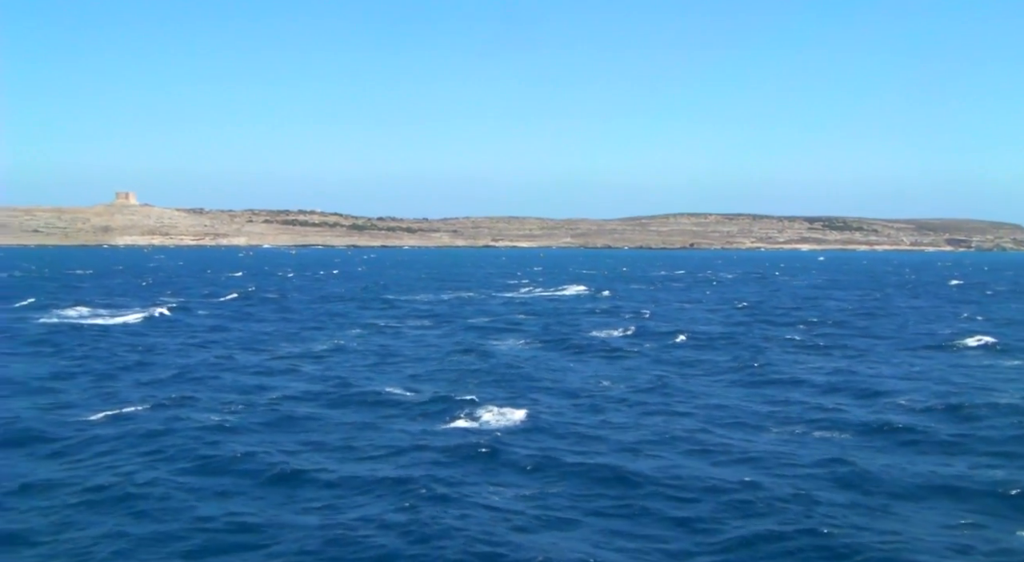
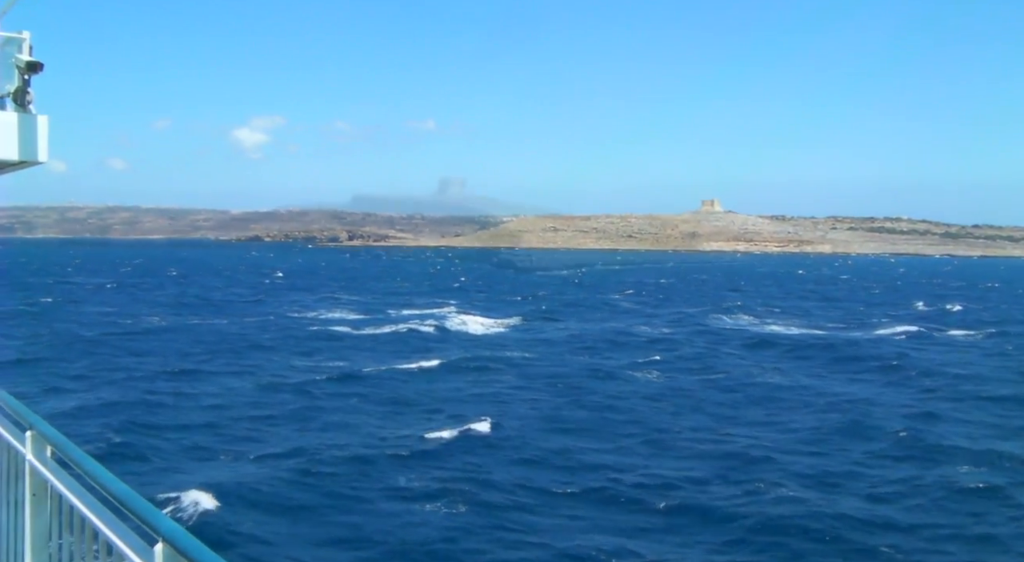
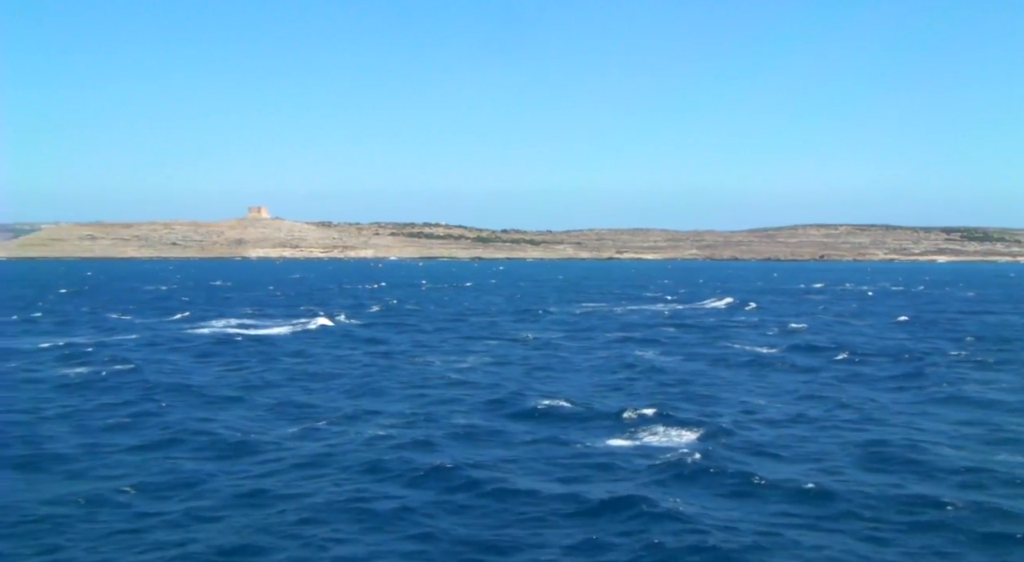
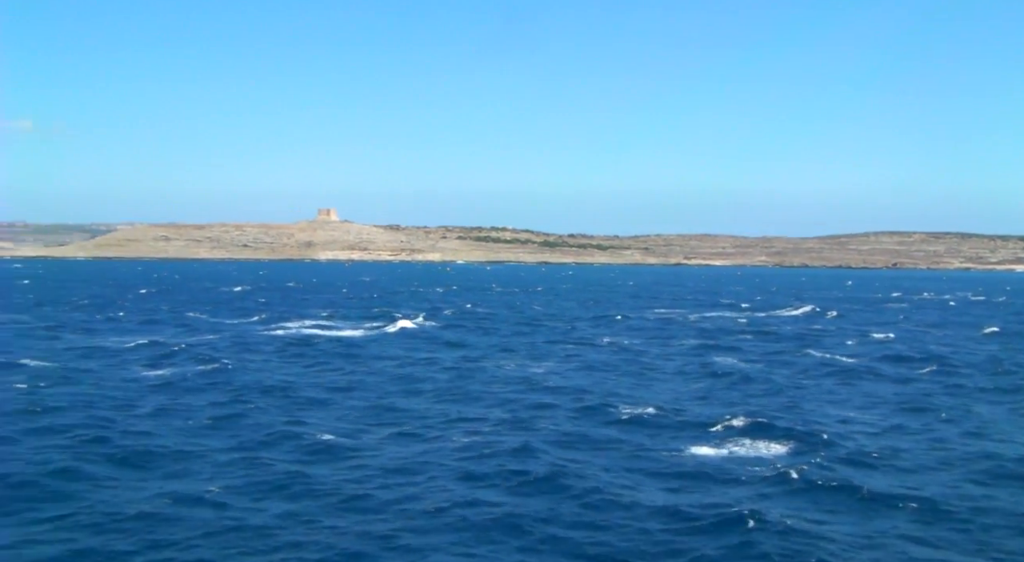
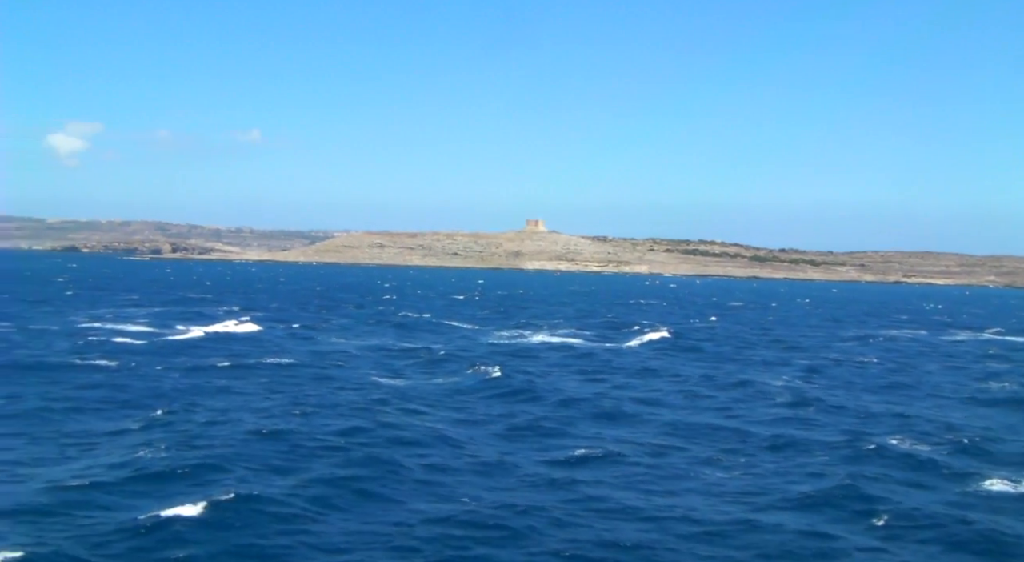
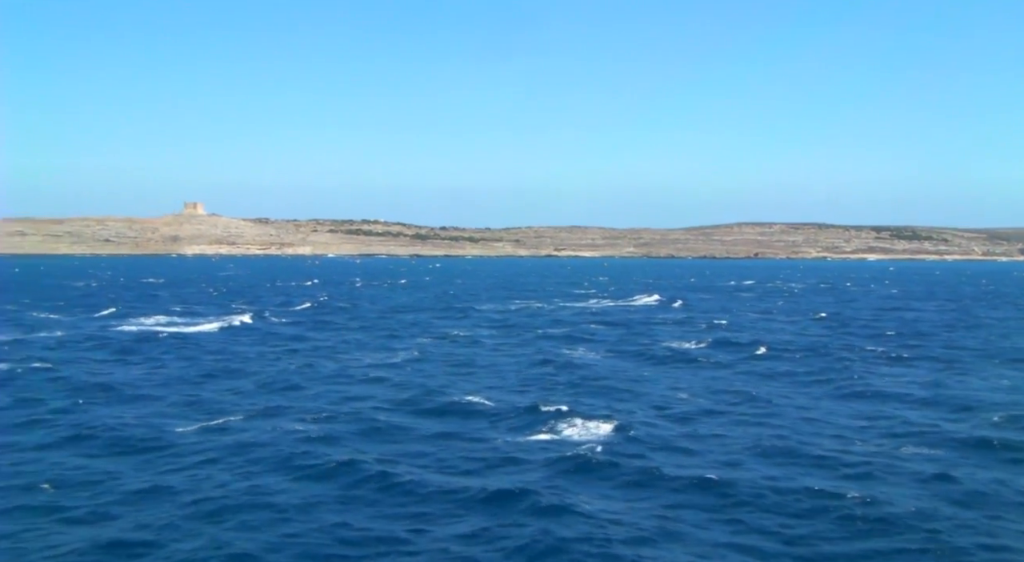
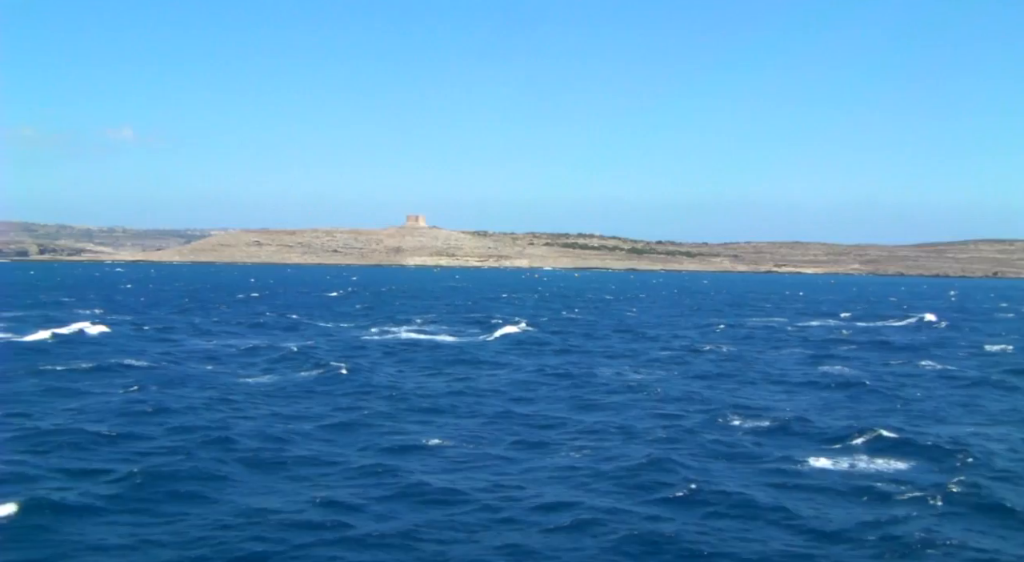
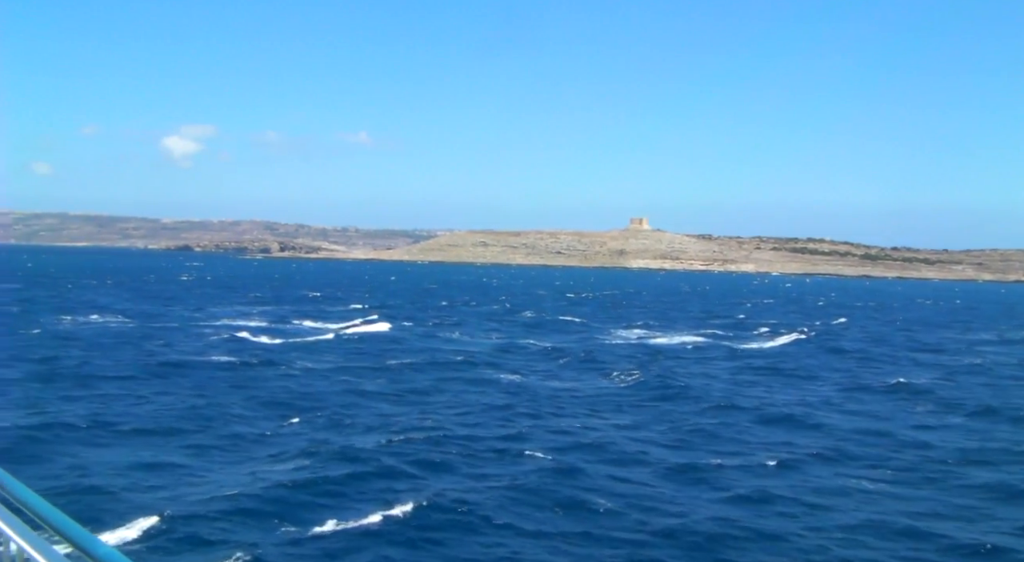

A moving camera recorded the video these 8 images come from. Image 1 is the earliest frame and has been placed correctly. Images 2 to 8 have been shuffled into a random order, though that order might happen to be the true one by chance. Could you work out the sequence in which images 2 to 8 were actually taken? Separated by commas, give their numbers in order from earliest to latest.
6, 3, 4, 7, 5, 8, 2
